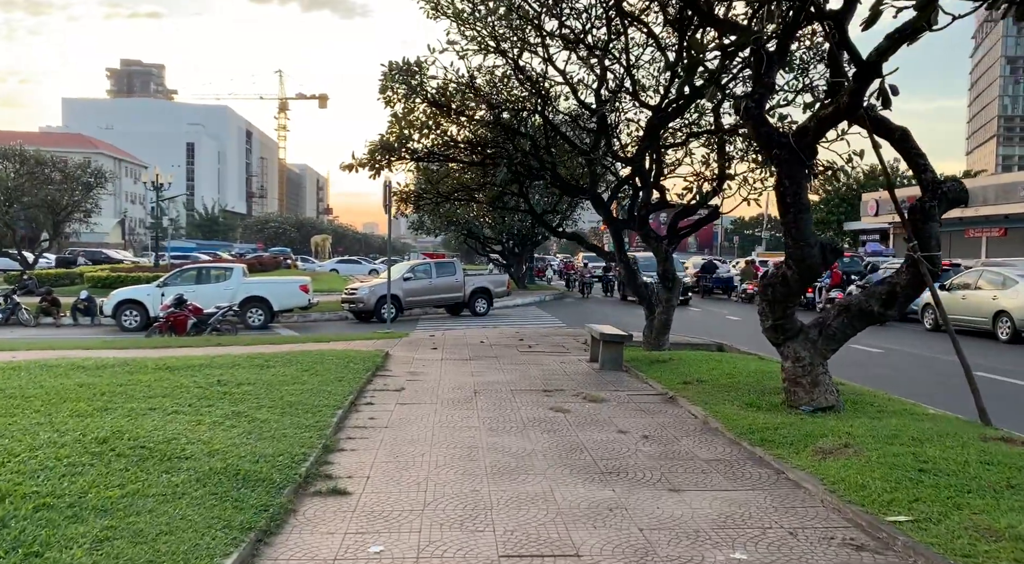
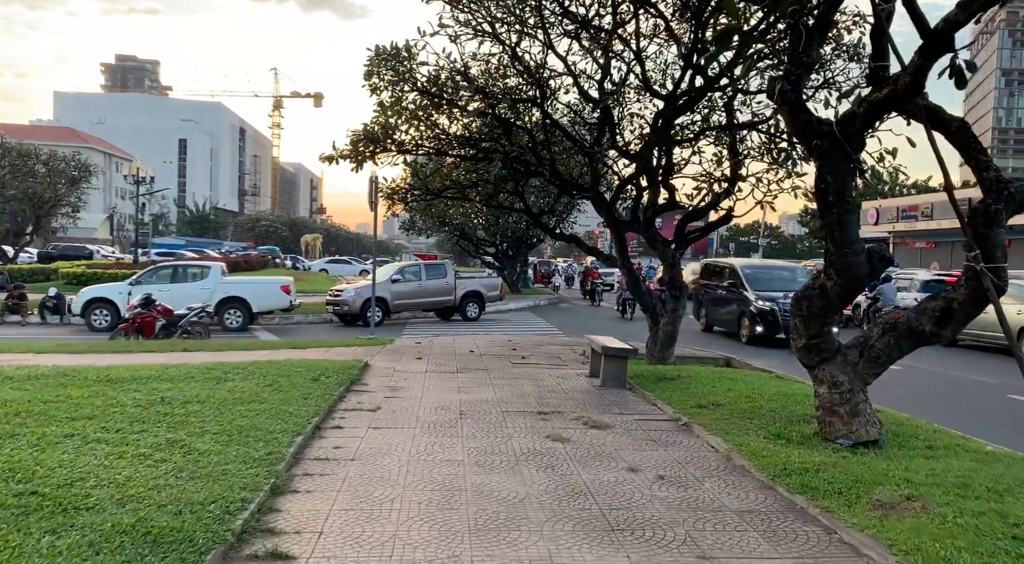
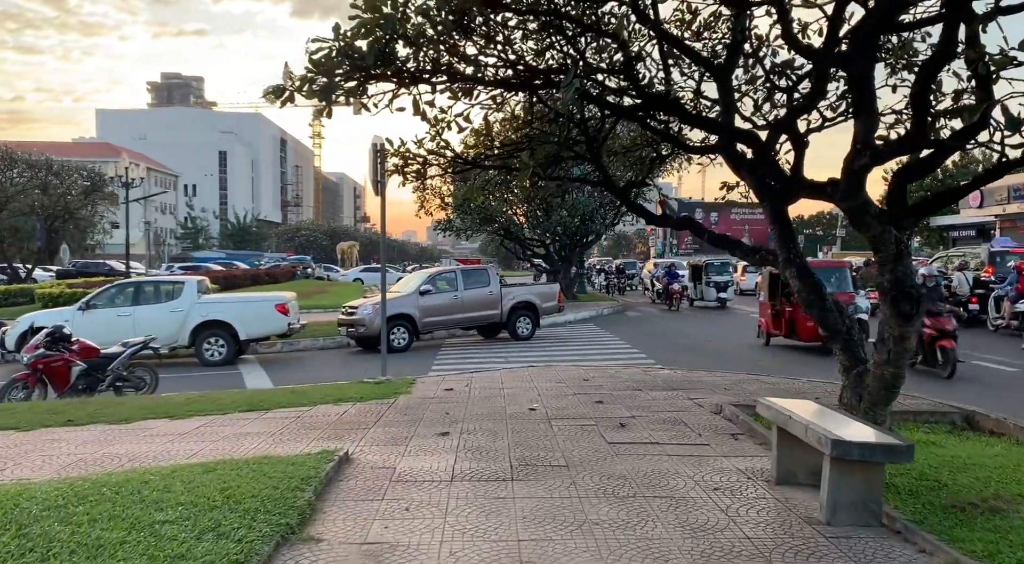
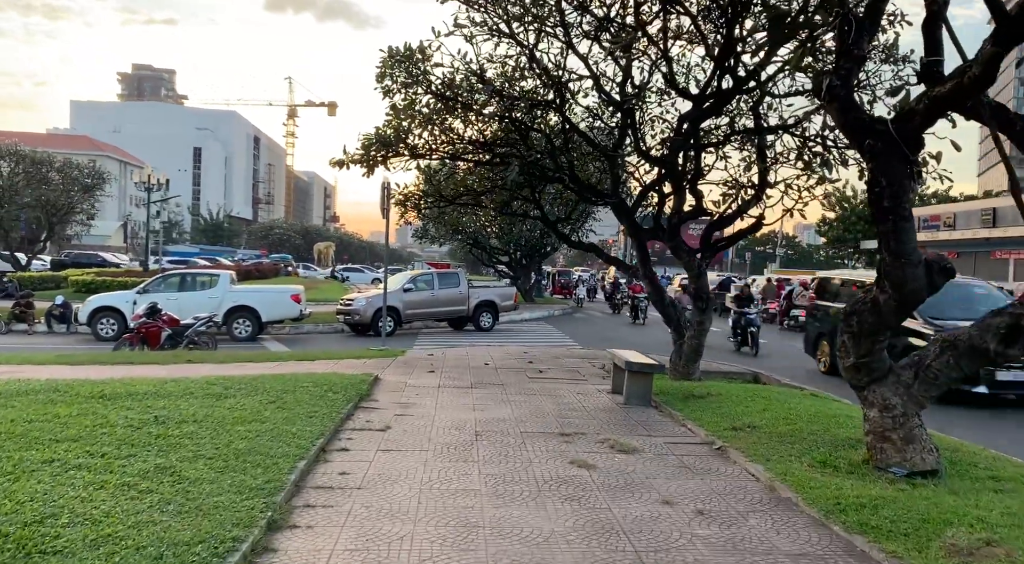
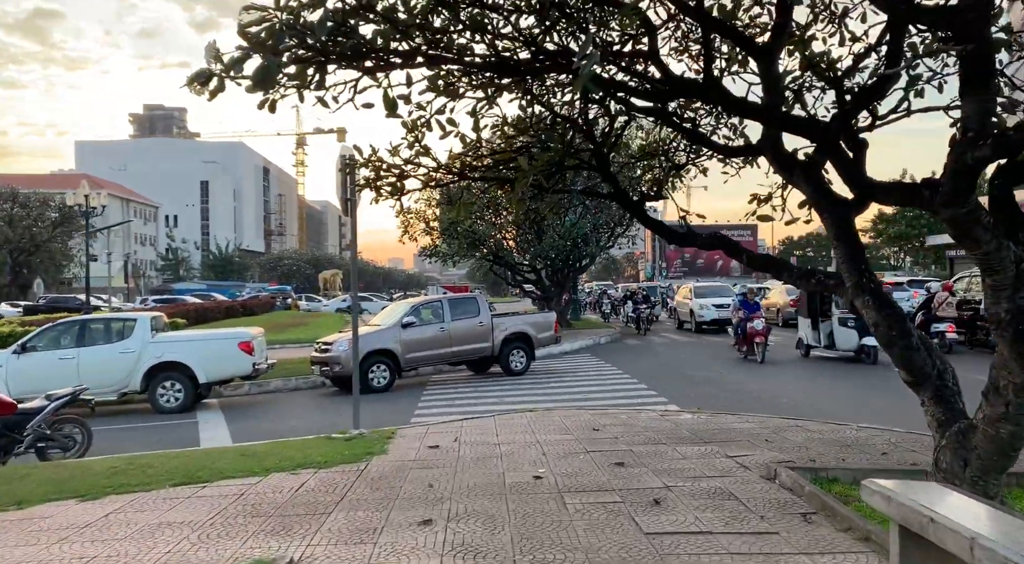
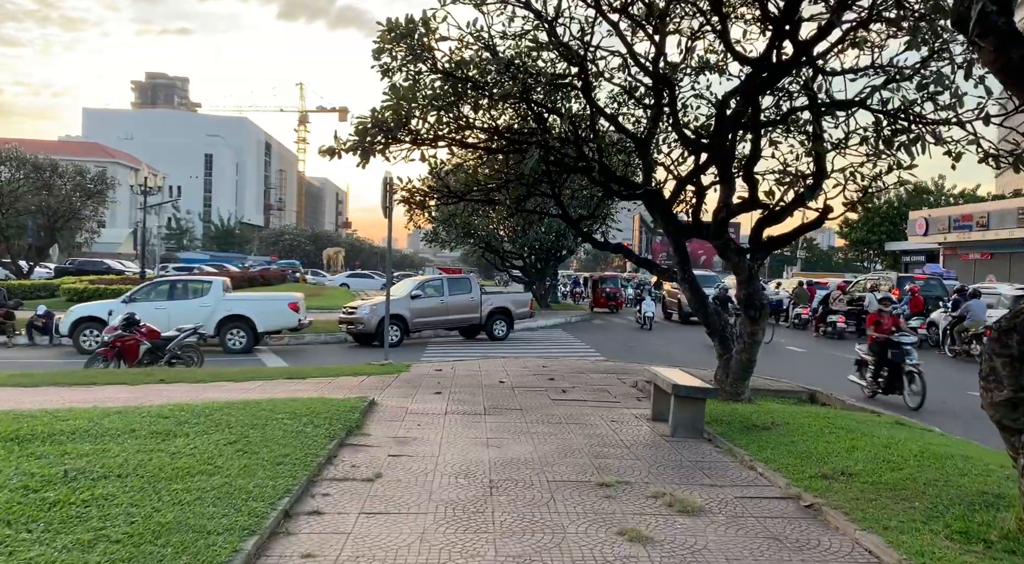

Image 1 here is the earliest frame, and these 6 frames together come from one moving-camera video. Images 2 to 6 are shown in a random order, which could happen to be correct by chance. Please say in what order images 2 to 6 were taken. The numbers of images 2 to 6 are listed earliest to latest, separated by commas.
2, 4, 6, 3, 5
